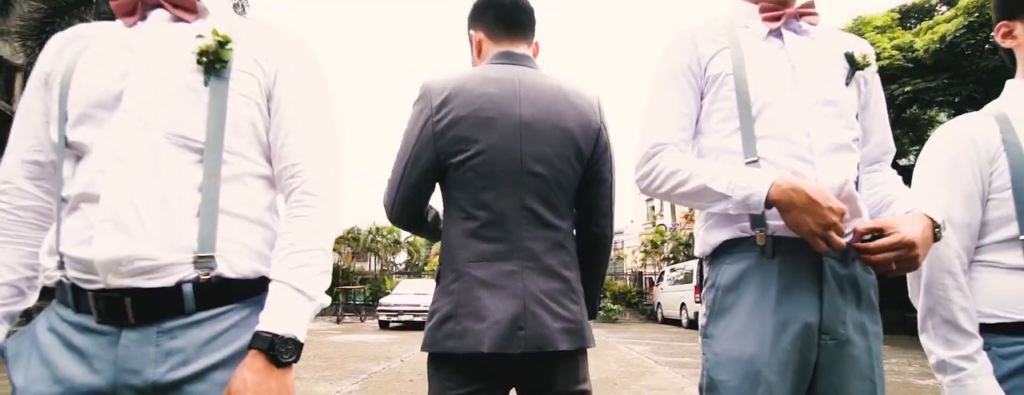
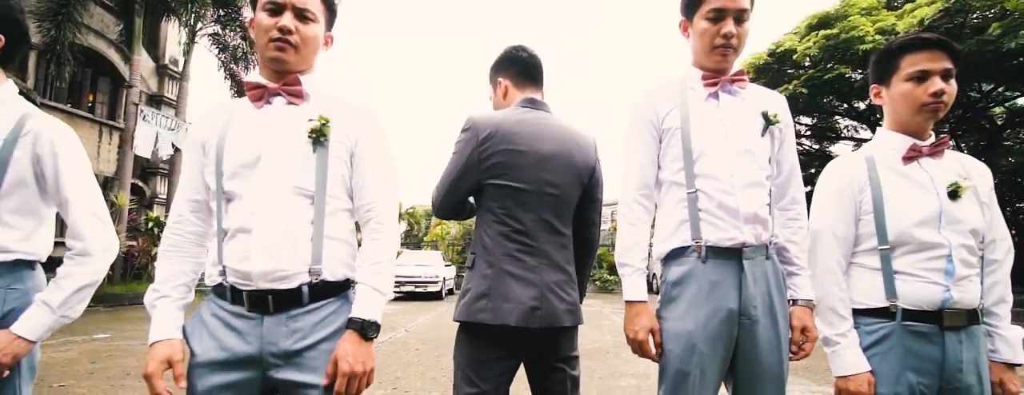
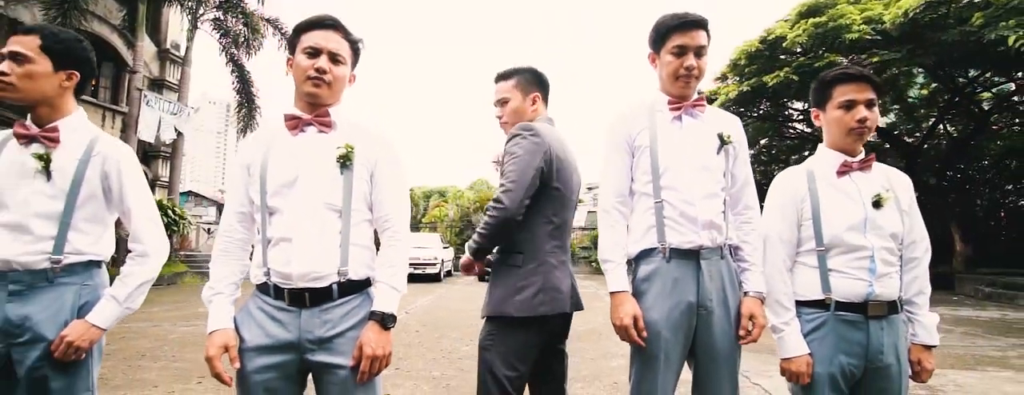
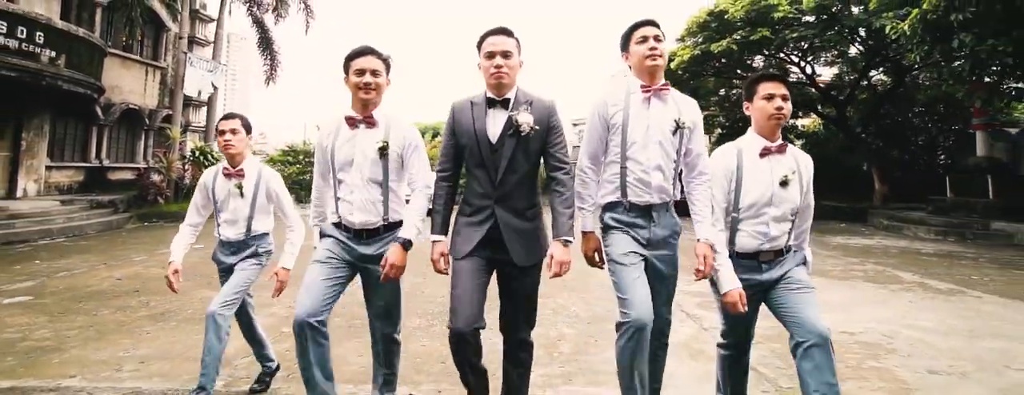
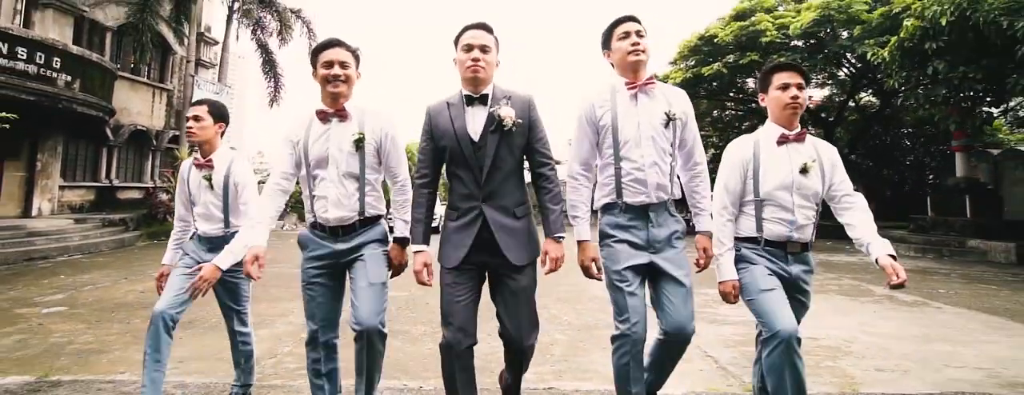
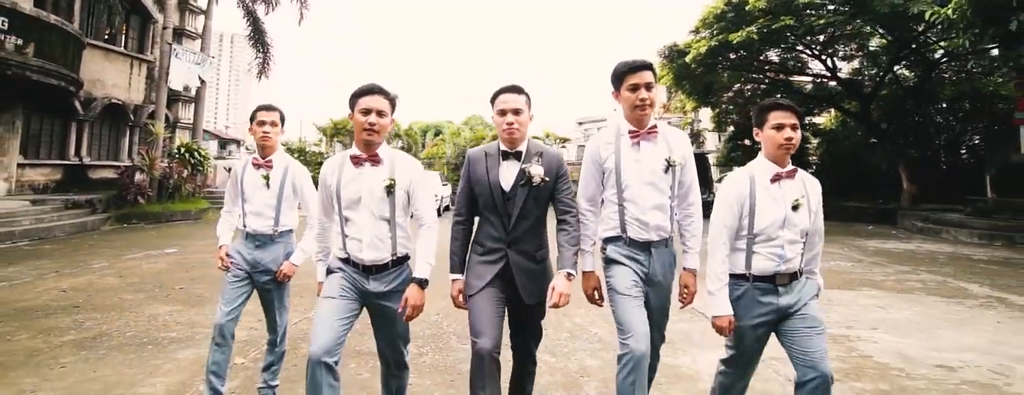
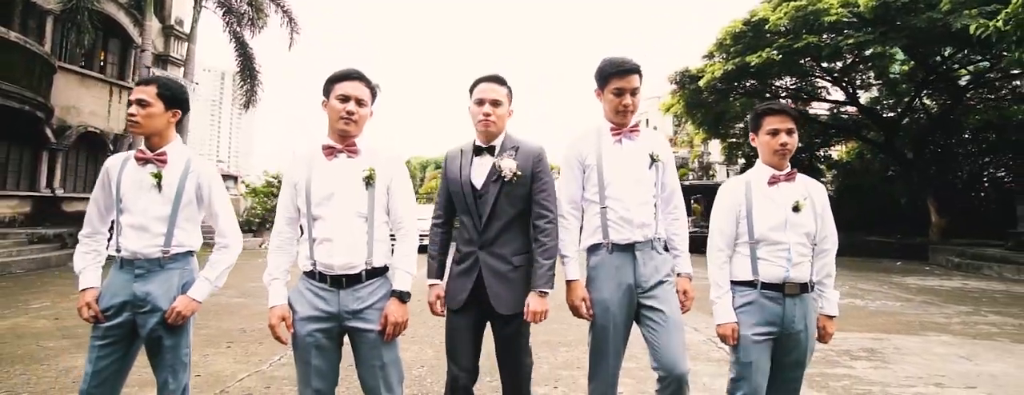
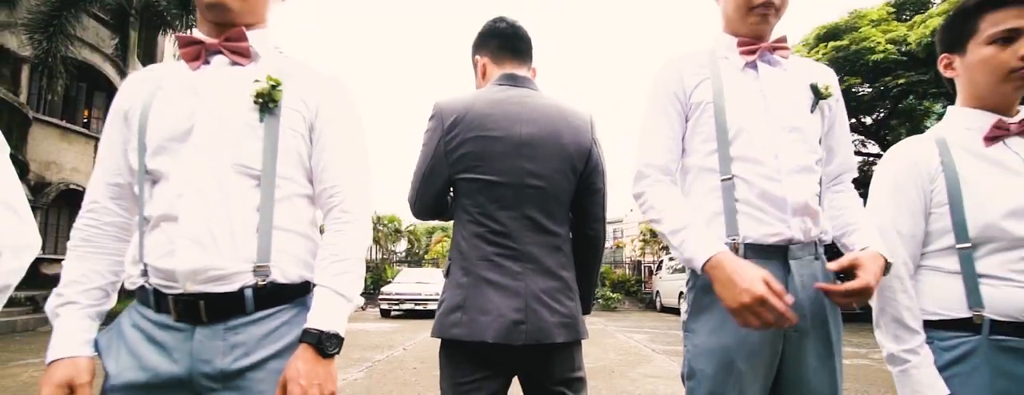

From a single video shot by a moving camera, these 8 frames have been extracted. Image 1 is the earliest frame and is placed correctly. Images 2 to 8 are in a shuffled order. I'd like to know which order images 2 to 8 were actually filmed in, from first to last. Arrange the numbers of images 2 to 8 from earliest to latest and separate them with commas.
8, 2, 3, 7, 6, 4, 5
